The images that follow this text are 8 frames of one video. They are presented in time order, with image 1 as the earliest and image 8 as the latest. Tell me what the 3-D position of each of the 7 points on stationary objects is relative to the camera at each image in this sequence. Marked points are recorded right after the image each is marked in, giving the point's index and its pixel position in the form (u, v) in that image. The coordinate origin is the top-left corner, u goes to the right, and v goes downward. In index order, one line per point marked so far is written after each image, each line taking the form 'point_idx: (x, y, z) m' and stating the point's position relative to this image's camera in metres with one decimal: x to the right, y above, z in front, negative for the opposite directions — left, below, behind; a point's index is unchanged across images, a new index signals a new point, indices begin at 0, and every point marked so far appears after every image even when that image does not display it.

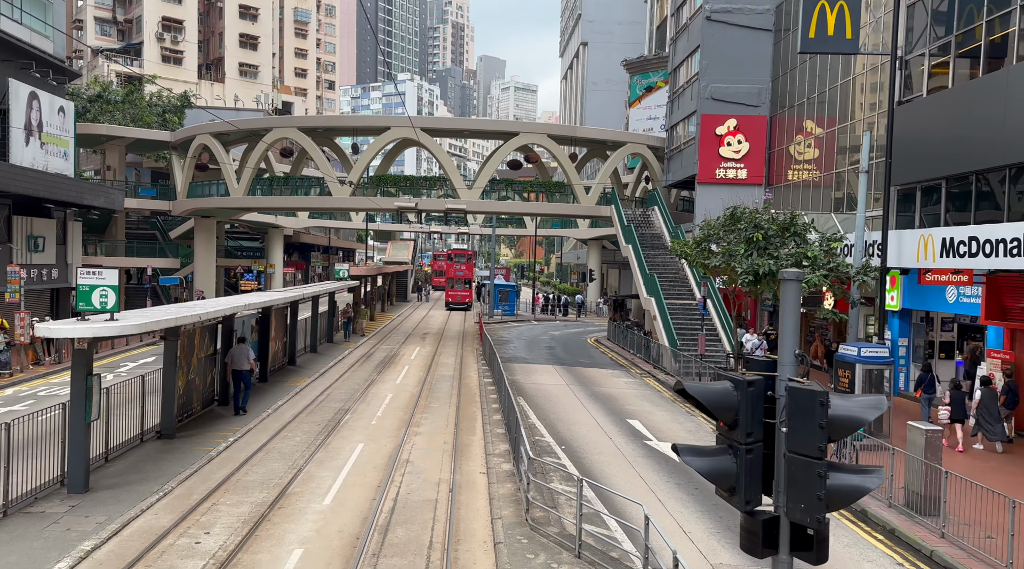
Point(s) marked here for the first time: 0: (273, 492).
0: (-3.6, -3.1, +11.7) m
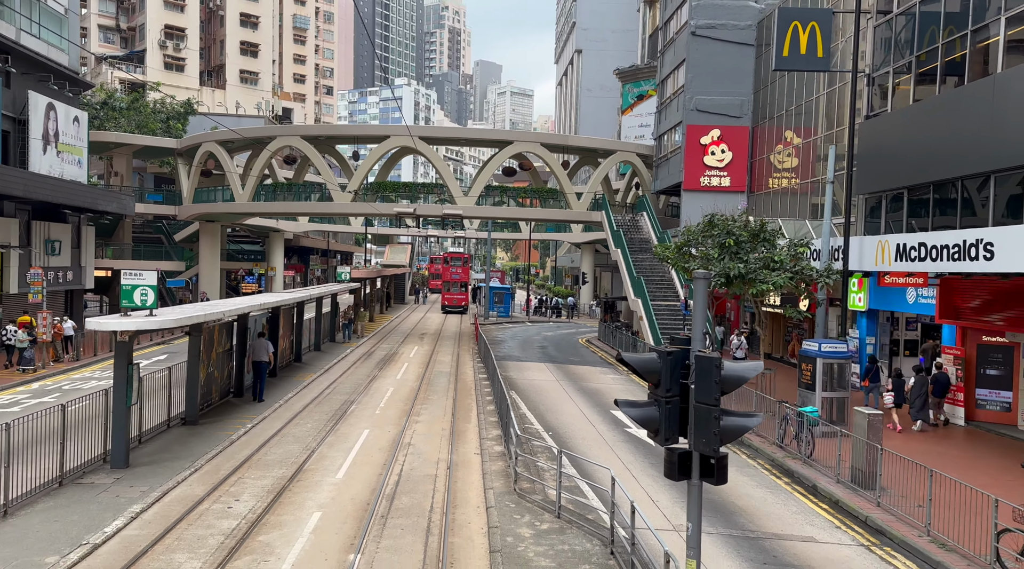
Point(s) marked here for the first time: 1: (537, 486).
0: (-3.8, -3.1, +13.2) m
1: (+0.5, -3.0, +12.0) m
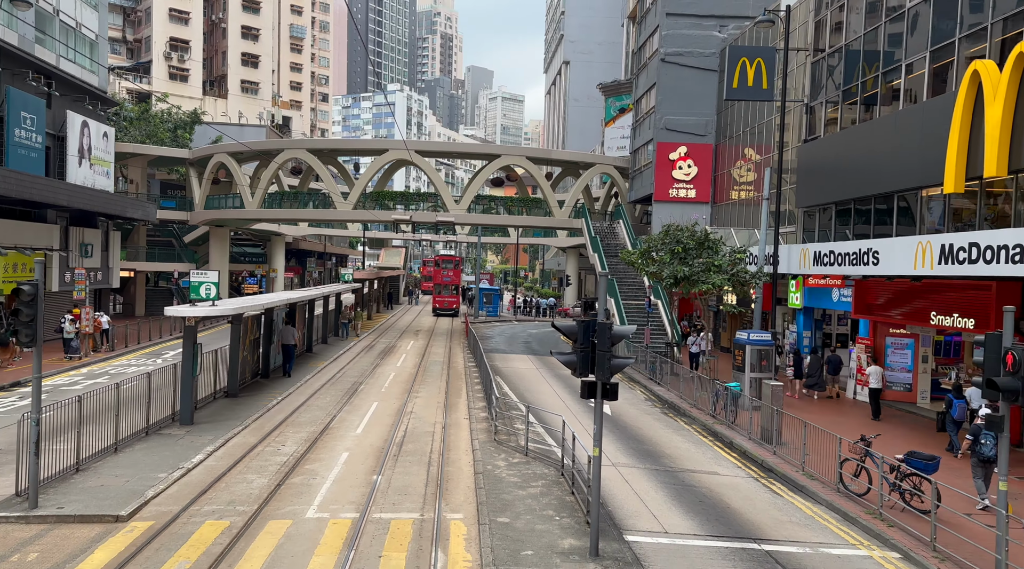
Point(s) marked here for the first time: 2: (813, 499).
0: (-4.2, -3.1, +16.7) m
1: (+0.1, -3.0, +15.6) m
2: (+5.1, -3.7, +13.2) m
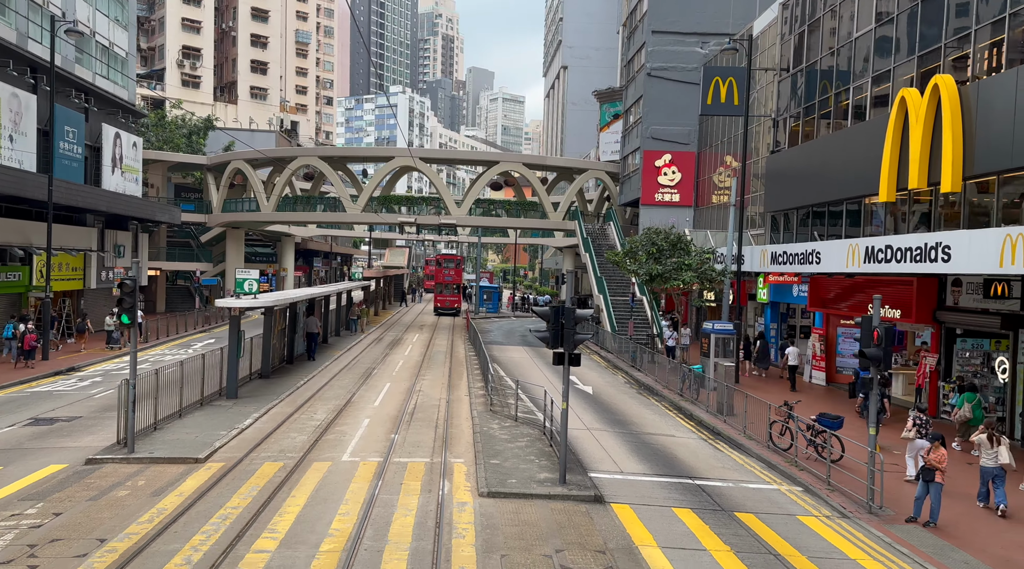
0: (-4.4, -3.0, +19.8) m
1: (-0.1, -2.9, +18.7) m
2: (+5.0, -3.6, +16.3) m
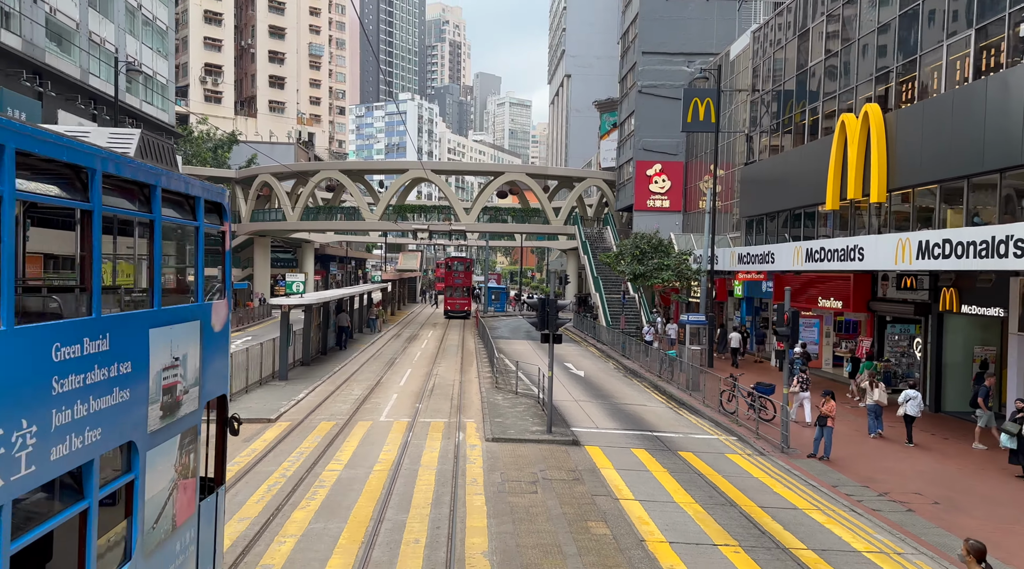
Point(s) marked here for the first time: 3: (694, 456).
0: (-4.3, -3.0, +23.8) m
1: (0.0, -2.8, +22.6) m
2: (+5.0, -3.5, +20.1) m
3: (+3.7, -3.5, +15.7) m
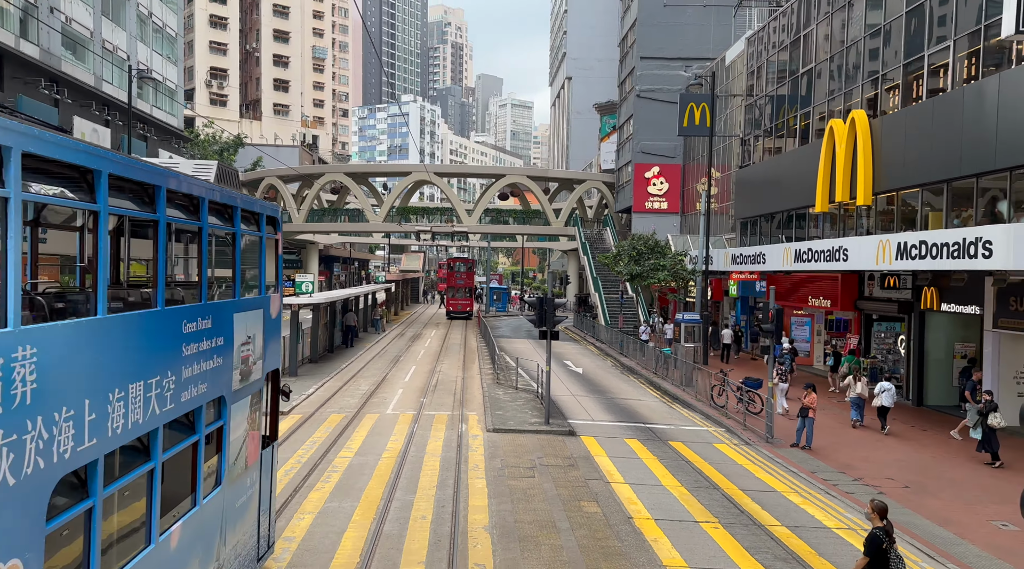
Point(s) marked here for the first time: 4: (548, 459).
0: (-4.3, -3.0, +24.8) m
1: (0.0, -2.8, +23.6) m
2: (+5.0, -3.5, +21.1) m
3: (+3.7, -3.5, +16.6) m
4: (+0.7, -3.4, +14.7) m
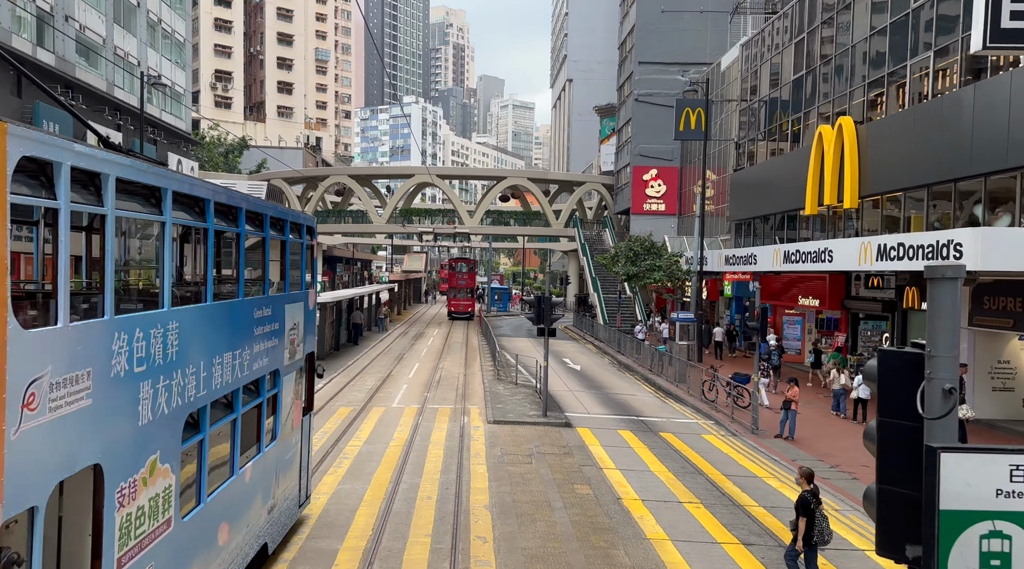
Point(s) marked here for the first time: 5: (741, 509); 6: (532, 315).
0: (-4.3, -3.0, +25.8) m
1: (0.0, -2.8, +24.6) m
2: (+5.0, -3.5, +22.0) m
3: (+3.7, -3.5, +17.6) m
4: (+0.7, -3.3, +15.6) m
5: (+3.6, -3.5, +12.0) m
6: (+0.5, -0.7, +18.3) m
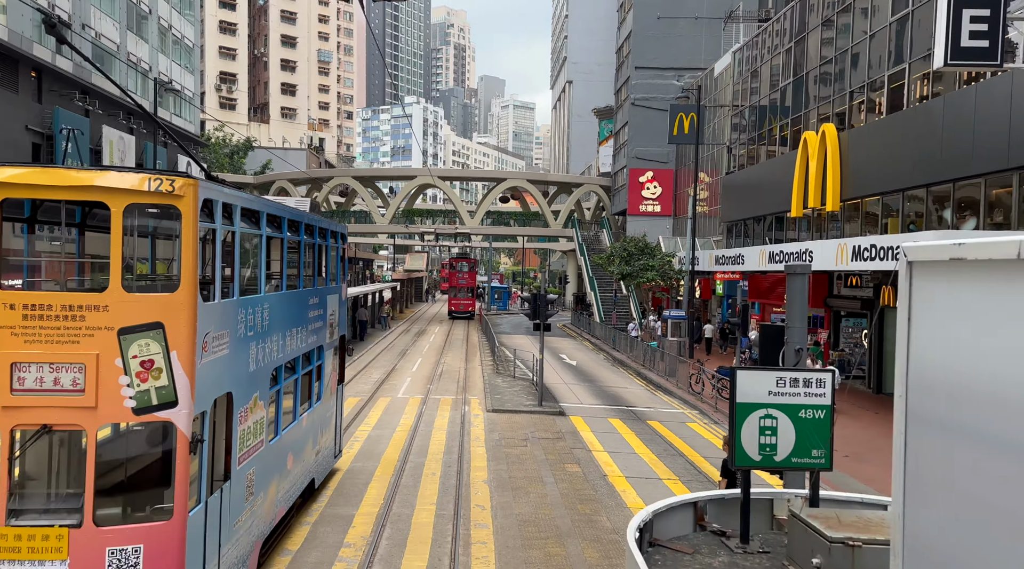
0: (-4.3, -2.9, +27.0) m
1: (-0.1, -2.8, +25.9) m
2: (+4.9, -3.4, +23.3) m
3: (+3.7, -3.5, +18.9) m
4: (+0.6, -3.3, +16.9) m
5: (+3.5, -3.5, +13.3) m
6: (+0.4, -0.7, +19.6) m
